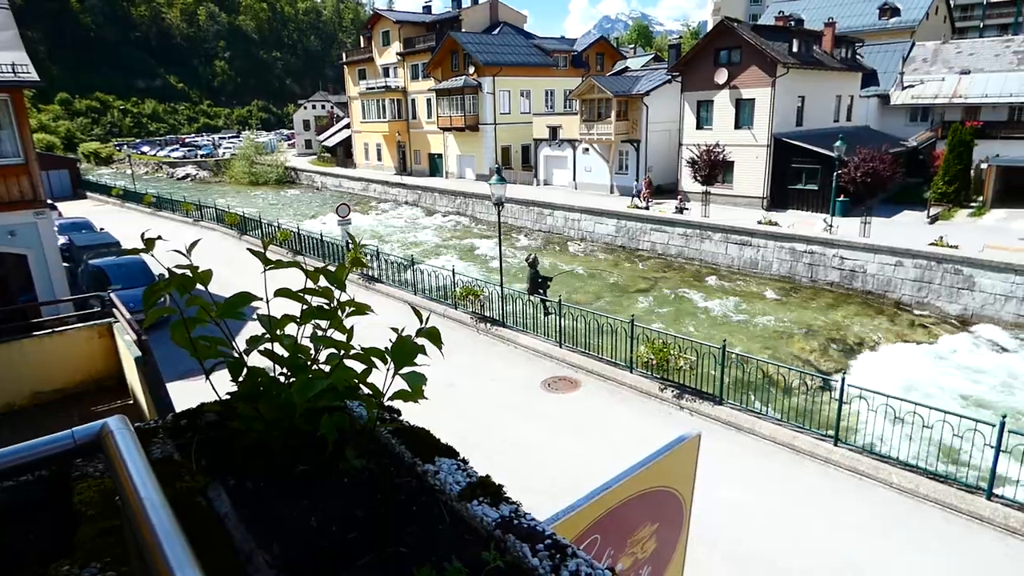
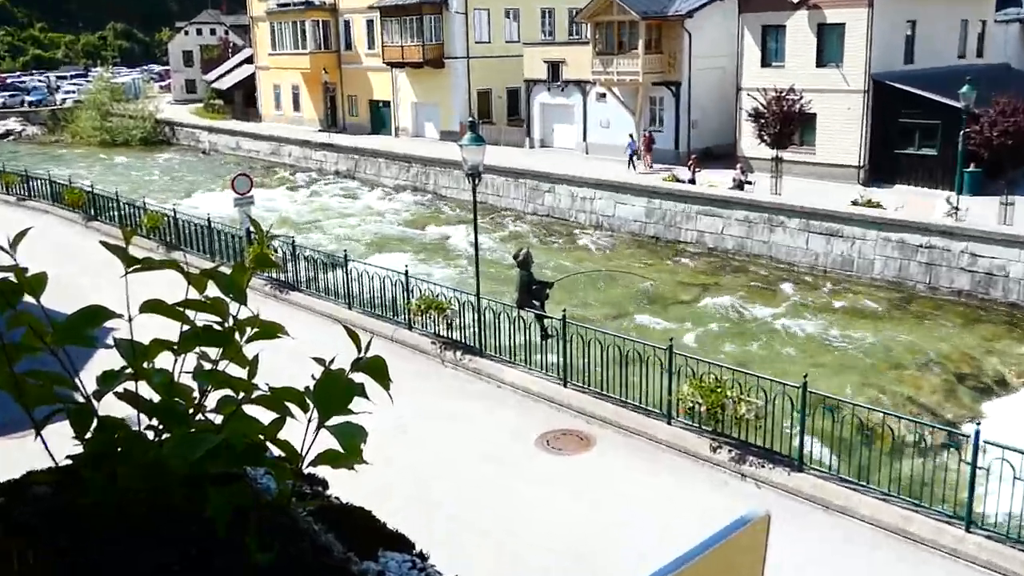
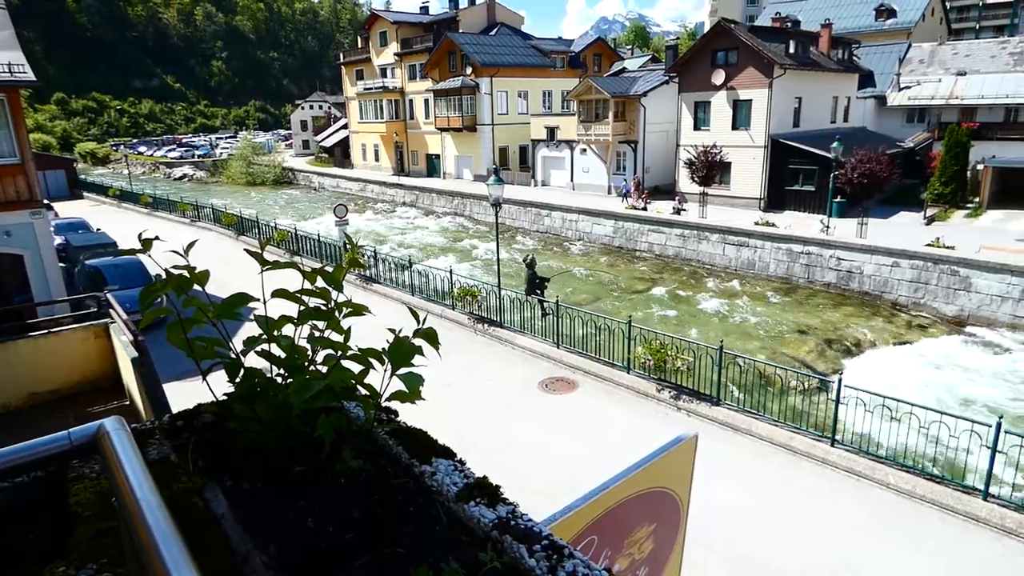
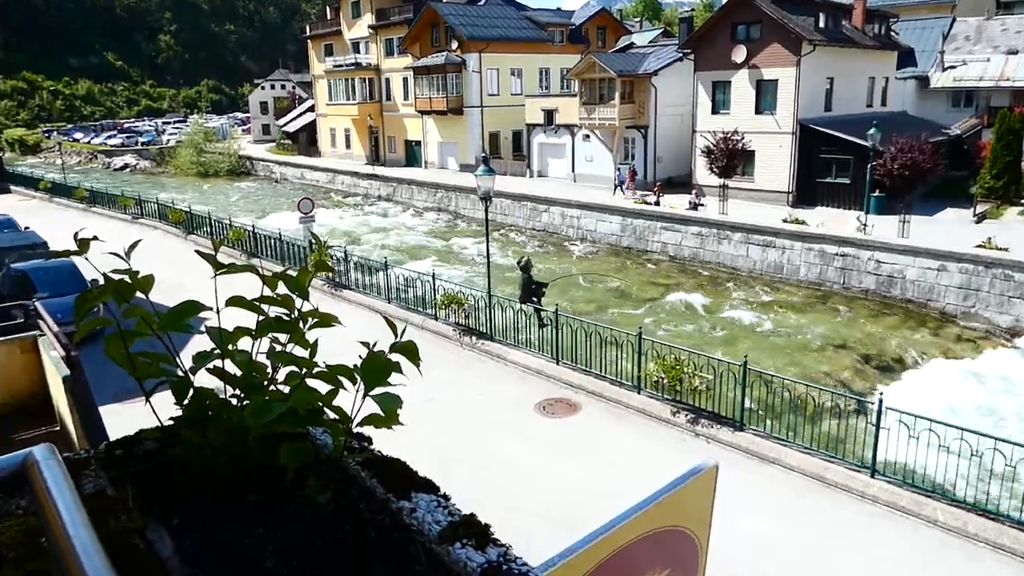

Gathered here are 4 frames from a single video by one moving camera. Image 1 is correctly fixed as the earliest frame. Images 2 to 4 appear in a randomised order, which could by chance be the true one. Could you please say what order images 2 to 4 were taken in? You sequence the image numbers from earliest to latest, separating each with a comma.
3, 4, 2
